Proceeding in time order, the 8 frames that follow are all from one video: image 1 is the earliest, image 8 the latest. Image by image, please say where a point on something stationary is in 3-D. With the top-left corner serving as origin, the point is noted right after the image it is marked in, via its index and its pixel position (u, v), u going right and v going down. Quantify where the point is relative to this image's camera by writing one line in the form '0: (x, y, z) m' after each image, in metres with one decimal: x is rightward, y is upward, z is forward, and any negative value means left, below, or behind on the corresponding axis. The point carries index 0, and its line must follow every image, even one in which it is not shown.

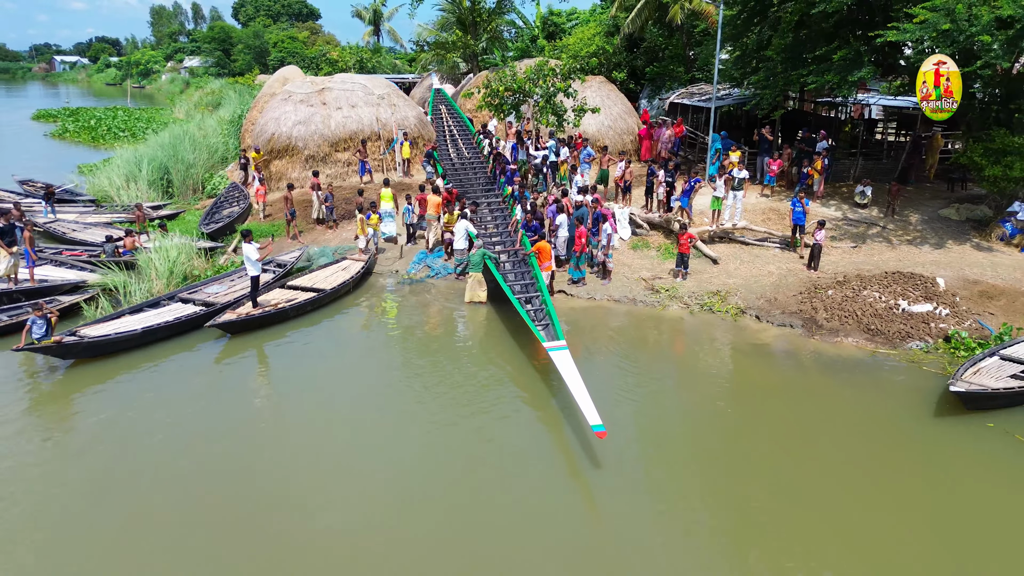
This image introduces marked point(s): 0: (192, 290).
0: (-5.5, 0.0, +13.2) m
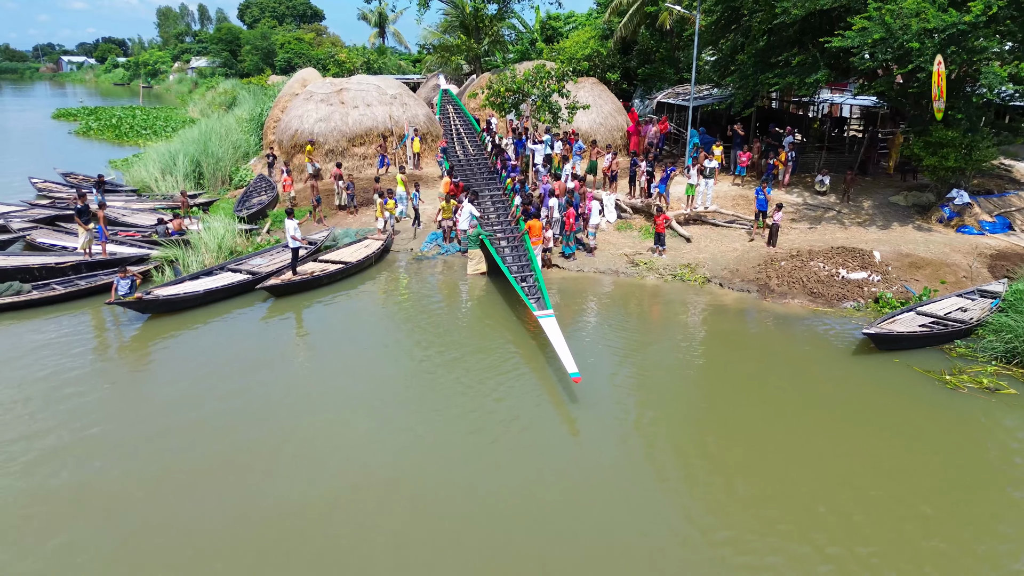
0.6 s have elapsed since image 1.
0: (-5.5, +0.5, +15.4) m
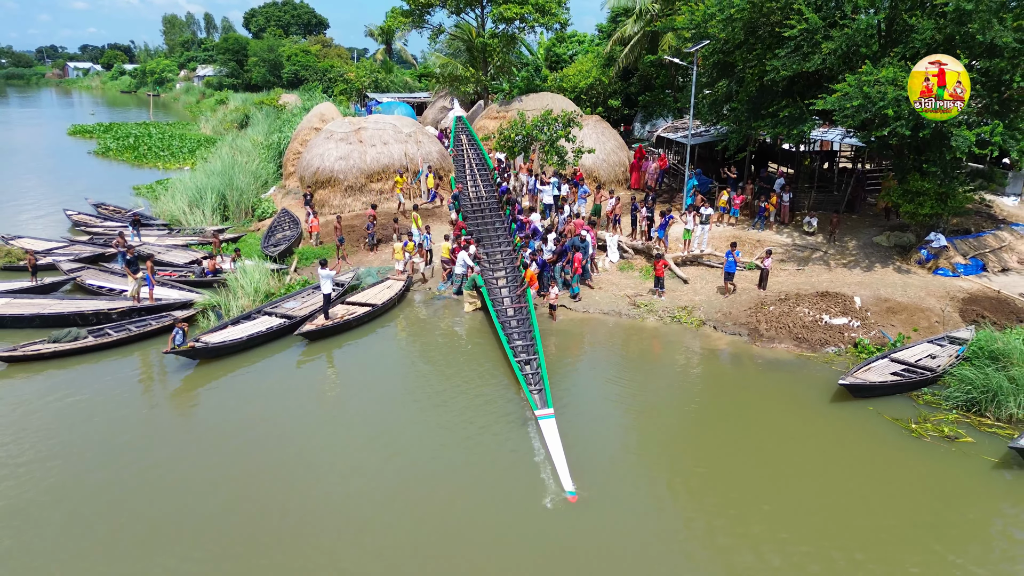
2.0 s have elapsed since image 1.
0: (-5.3, -0.4, +16.8) m
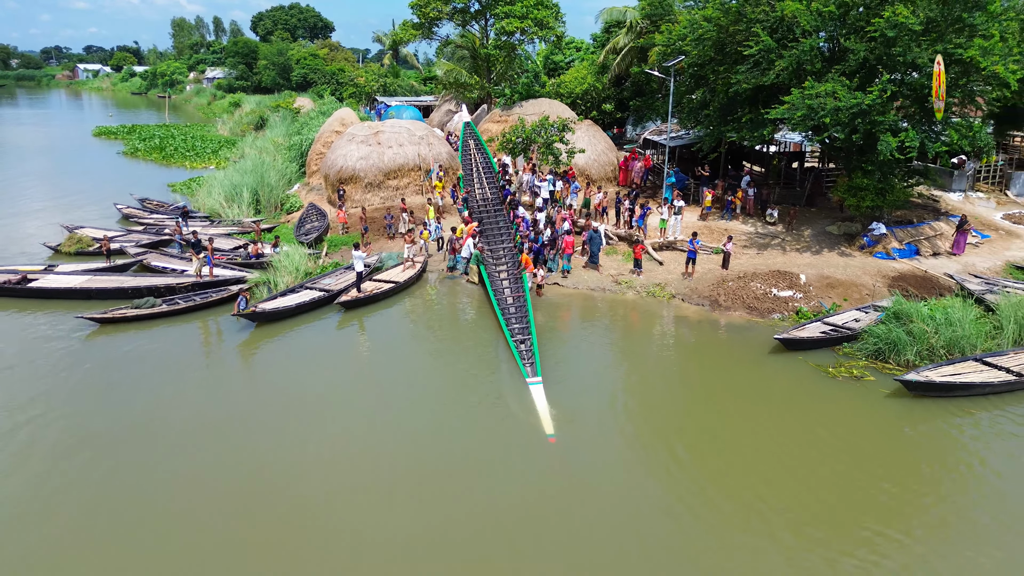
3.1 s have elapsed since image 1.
0: (-5.2, +0.2, +19.9) m
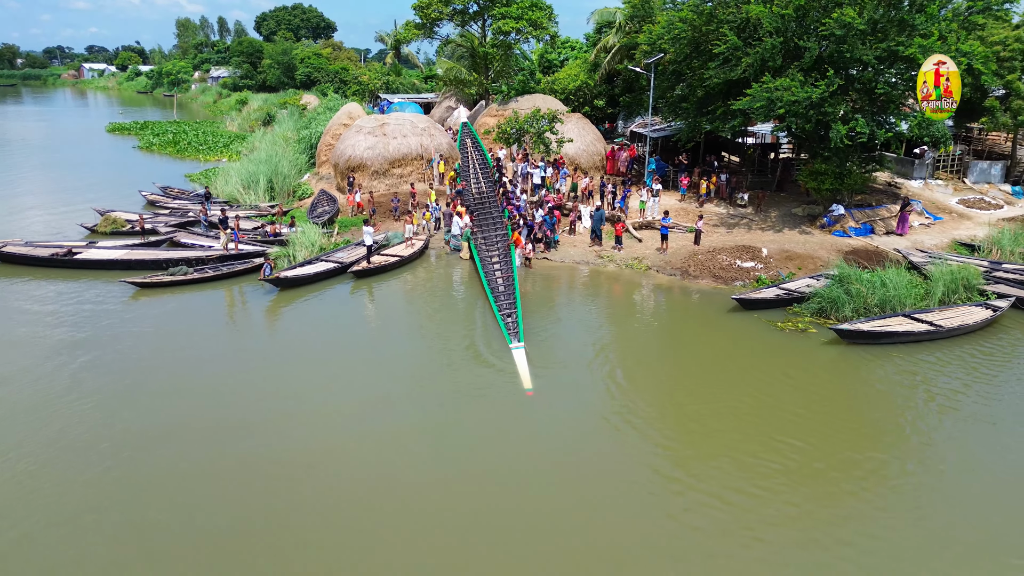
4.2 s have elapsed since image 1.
0: (-5.4, +1.0, +22.2) m
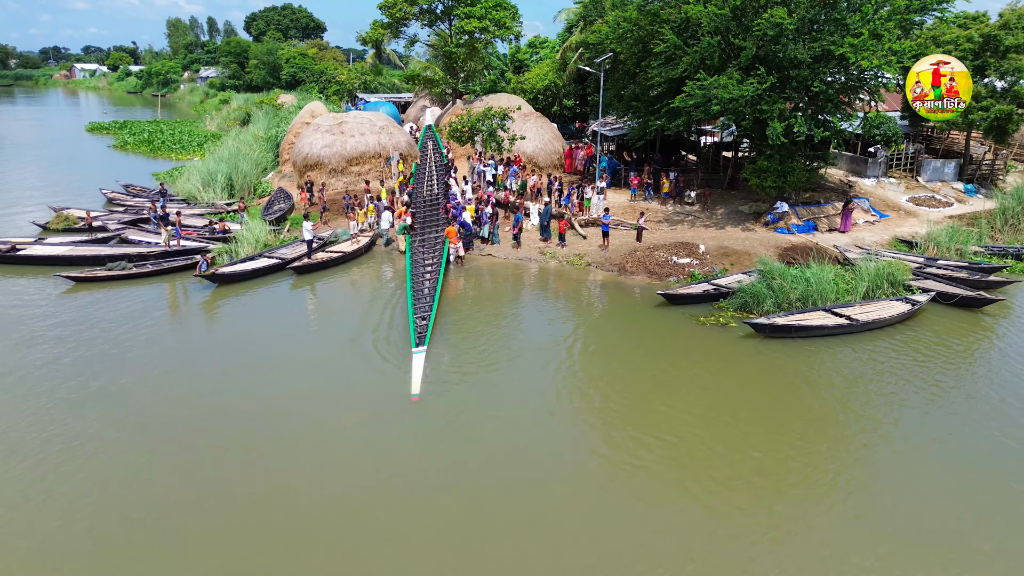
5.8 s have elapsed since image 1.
0: (-7.2, +1.1, +22.4) m
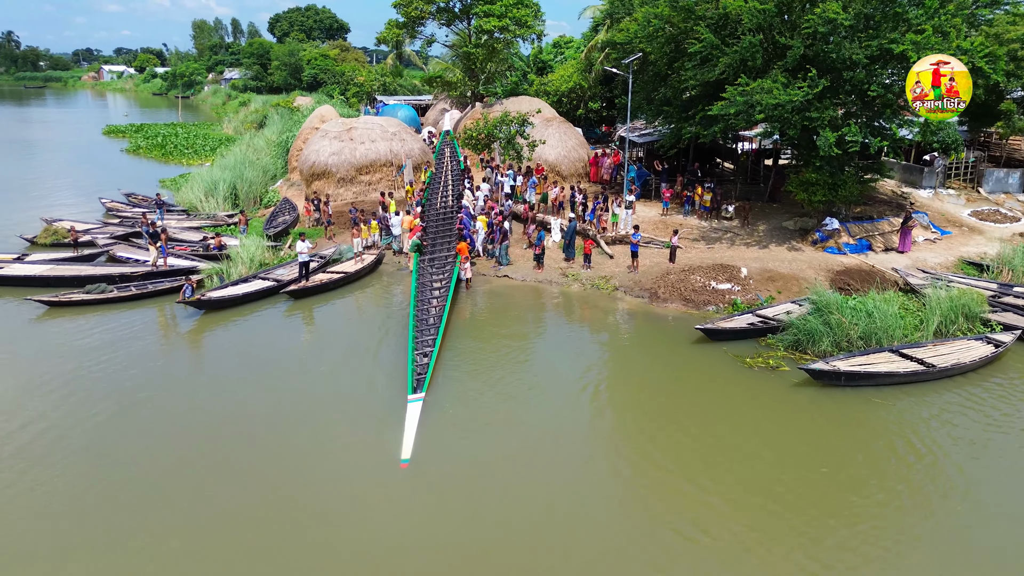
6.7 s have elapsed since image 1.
0: (-6.6, +0.4, +20.5) m
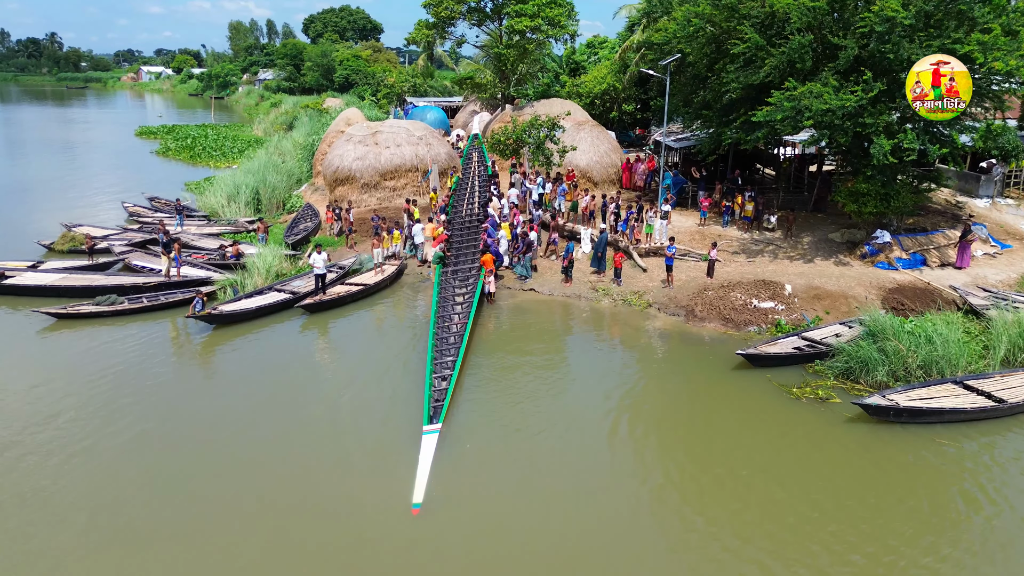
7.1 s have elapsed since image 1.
0: (-5.9, +0.1, +19.7) m
